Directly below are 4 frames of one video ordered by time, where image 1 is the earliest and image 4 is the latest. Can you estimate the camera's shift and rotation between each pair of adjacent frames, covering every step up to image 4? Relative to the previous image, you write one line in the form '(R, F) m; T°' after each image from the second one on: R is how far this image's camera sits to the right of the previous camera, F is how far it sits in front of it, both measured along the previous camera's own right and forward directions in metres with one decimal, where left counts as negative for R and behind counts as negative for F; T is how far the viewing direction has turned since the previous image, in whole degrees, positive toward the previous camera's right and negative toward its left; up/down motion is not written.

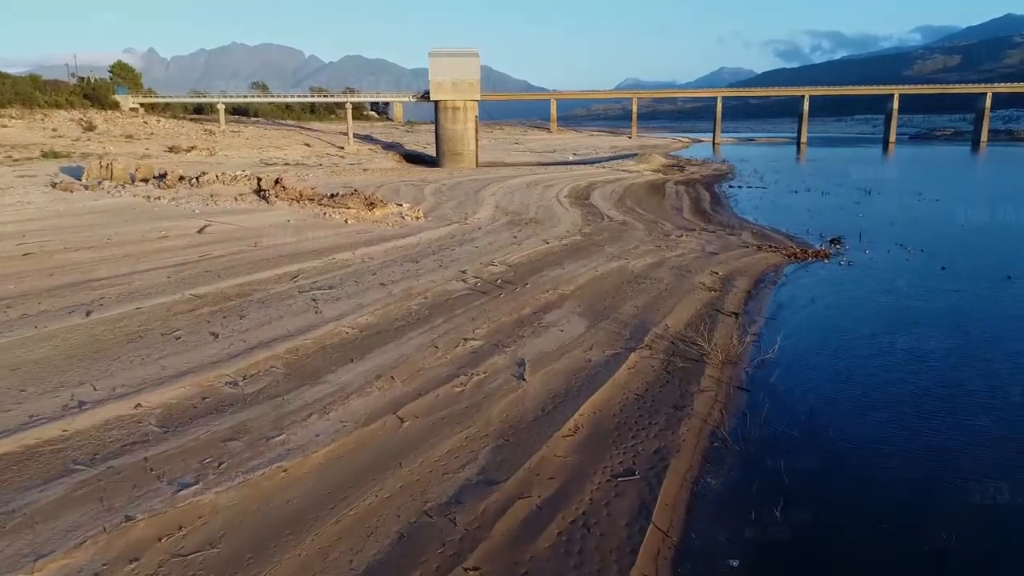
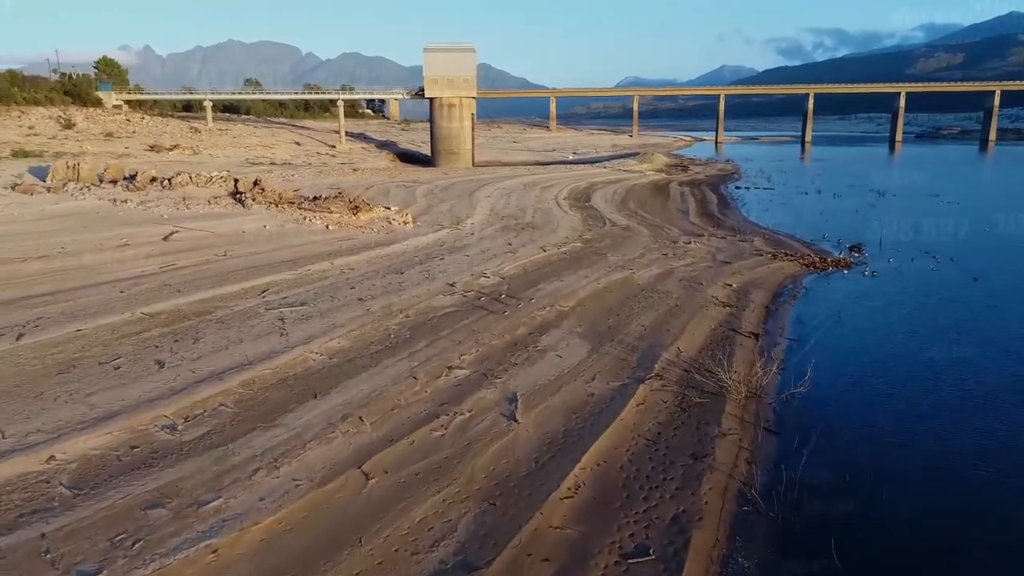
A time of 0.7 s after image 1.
(+0.1, +1.2) m; 0°
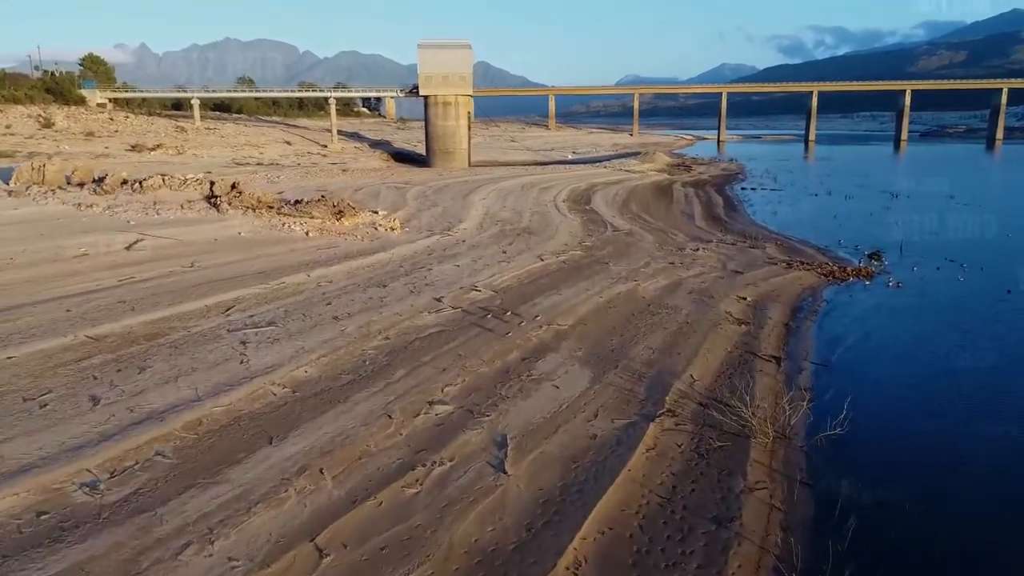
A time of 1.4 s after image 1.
(+0.1, +1.1) m; 0°
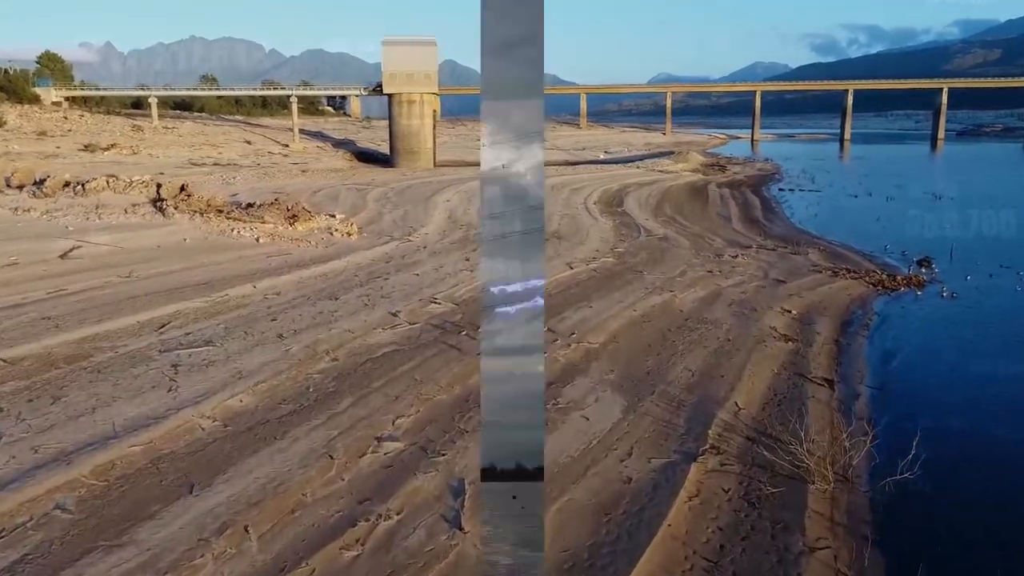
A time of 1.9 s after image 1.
(0.0, +0.8) m; -2°
